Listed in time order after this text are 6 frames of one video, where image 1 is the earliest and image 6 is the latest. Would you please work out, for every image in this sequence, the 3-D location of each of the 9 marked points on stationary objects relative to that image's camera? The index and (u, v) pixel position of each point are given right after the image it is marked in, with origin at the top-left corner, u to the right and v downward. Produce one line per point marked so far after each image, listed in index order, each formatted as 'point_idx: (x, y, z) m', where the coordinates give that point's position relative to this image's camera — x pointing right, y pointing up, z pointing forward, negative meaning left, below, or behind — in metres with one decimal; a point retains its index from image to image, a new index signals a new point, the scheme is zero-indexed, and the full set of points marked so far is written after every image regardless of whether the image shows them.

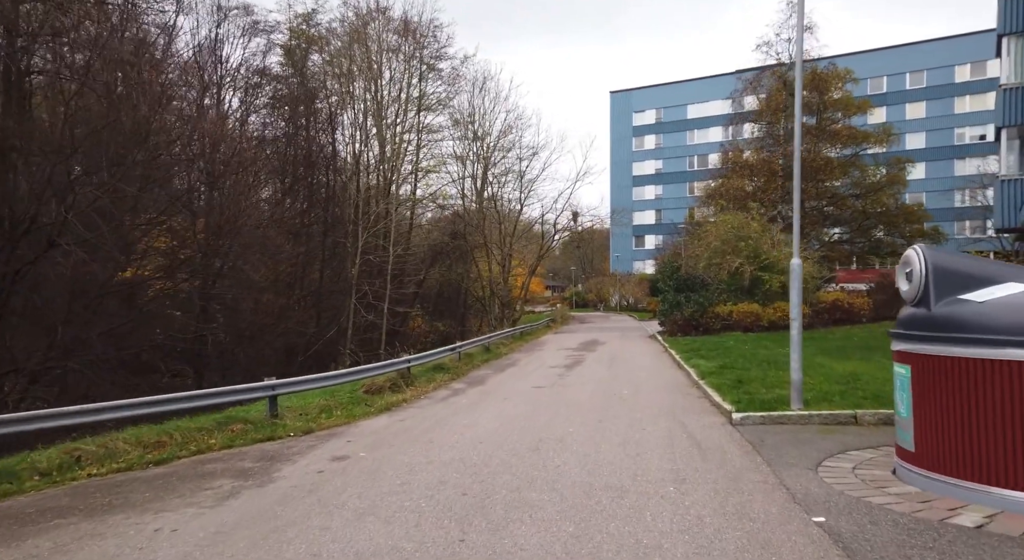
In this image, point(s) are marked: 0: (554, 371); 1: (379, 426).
0: (+0.9, -2.1, +13.8) m
1: (-1.8, -1.9, +8.2) m
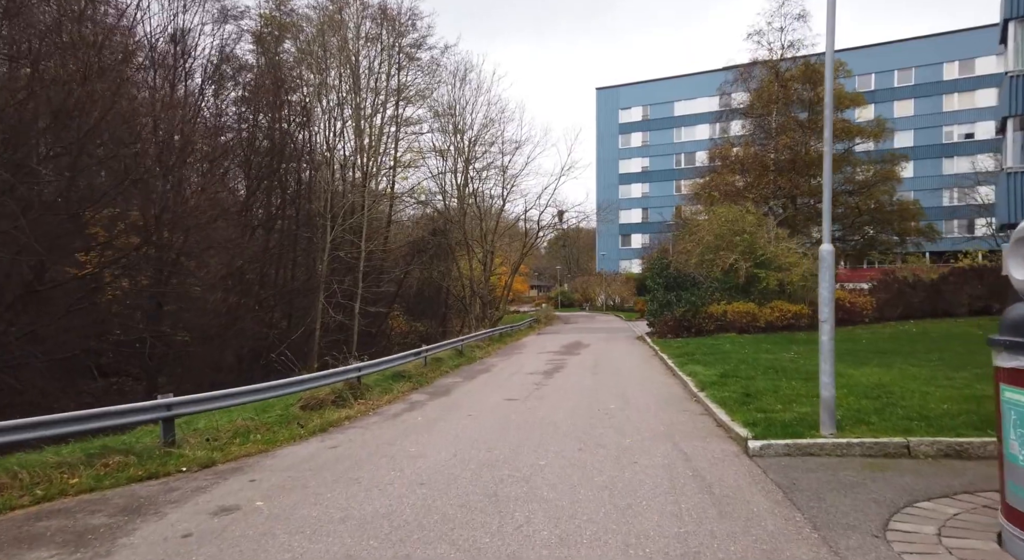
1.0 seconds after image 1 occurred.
0: (+0.4, -2.0, +12.1) m
1: (-2.2, -1.9, +6.5) m
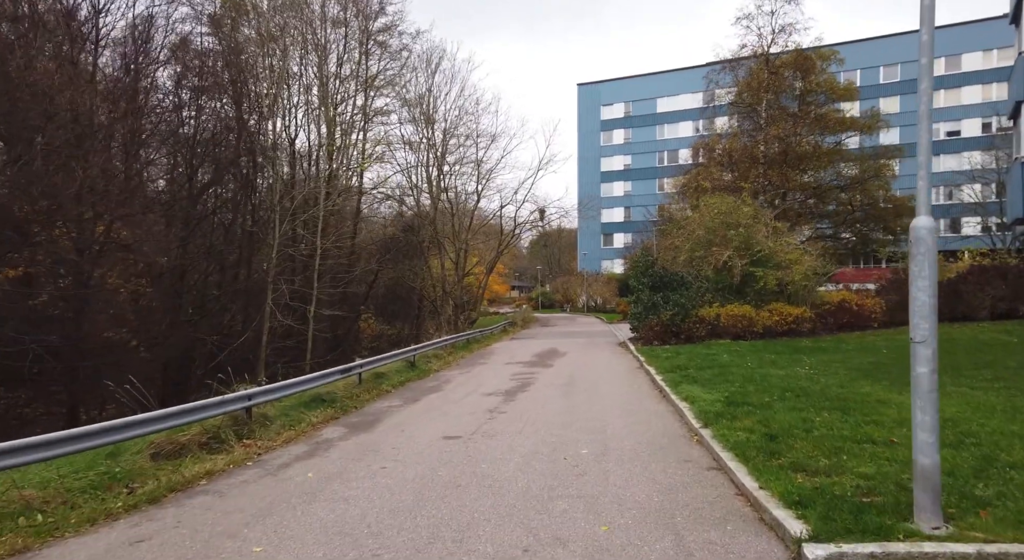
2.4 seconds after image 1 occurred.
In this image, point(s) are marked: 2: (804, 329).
0: (-0.4, -1.9, +9.7) m
1: (-2.8, -1.8, +4.1) m
2: (+8.0, -1.4, +16.9) m
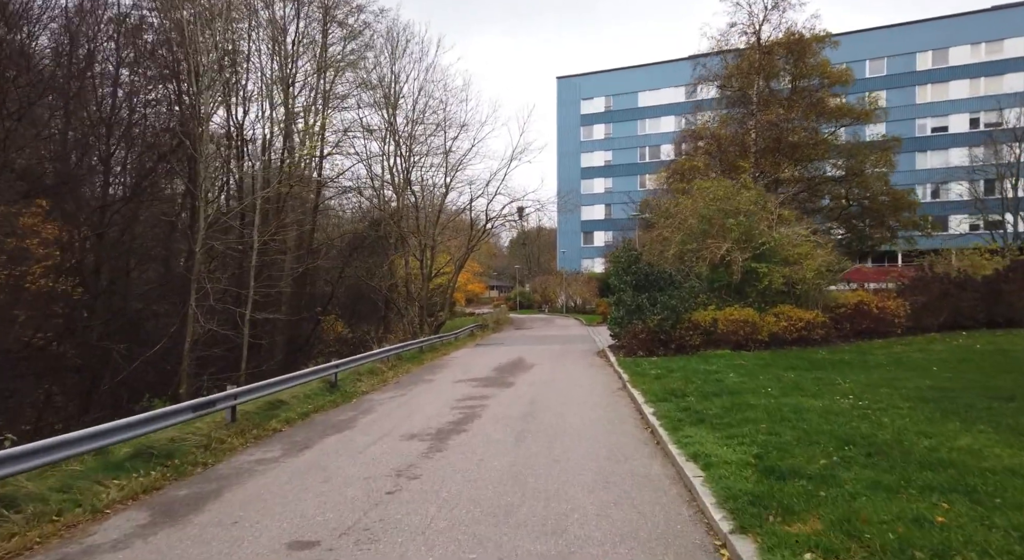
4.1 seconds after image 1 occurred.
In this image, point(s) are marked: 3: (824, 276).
0: (-1.2, -1.9, +6.7) m
1: (-3.5, -1.8, +1.0) m
2: (+7.0, -1.3, +14.2) m
3: (+7.5, +0.1, +14.7) m
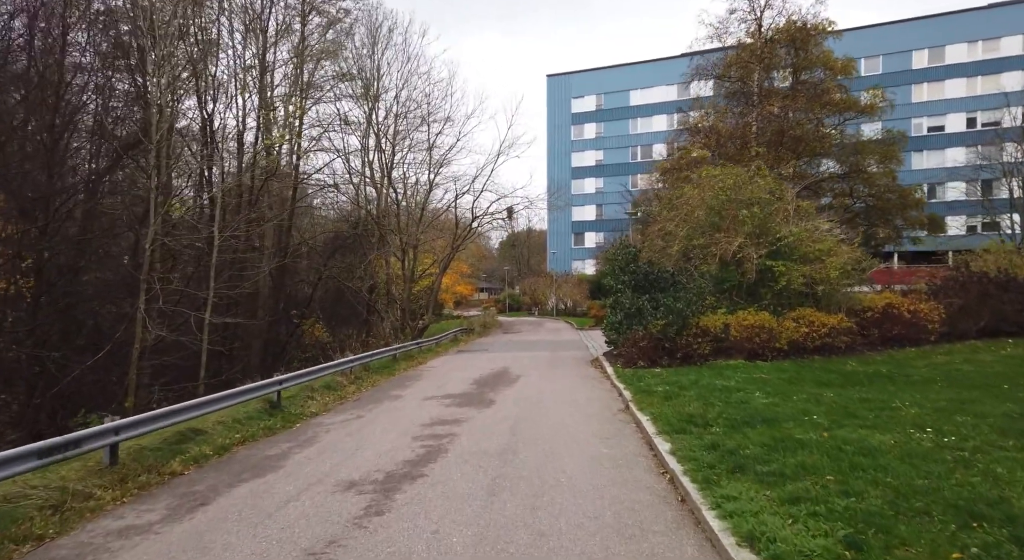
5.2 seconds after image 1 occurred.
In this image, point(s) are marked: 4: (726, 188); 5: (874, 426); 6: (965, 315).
0: (-1.4, -1.9, +4.8) m
1: (-3.6, -1.7, -1.0) m
2: (+6.7, -1.3, +12.4) m
3: (+7.1, +0.1, +12.9) m
4: (+4.7, +2.0, +13.6) m
5: (+3.6, -1.5, +6.2) m
6: (+9.6, -0.7, +13.0) m
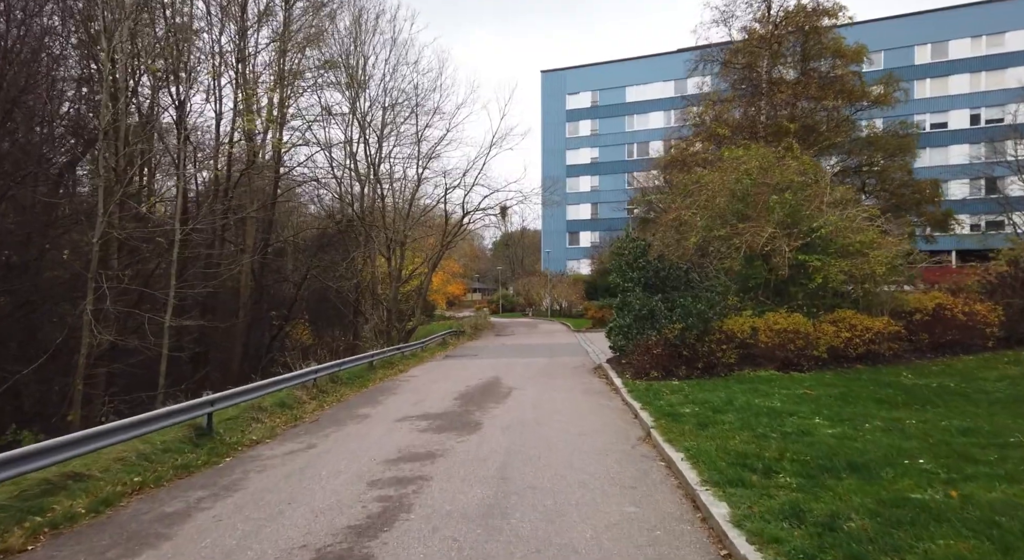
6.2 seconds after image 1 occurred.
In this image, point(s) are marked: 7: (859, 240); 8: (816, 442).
0: (-1.5, -1.8, +3.0) m
1: (-3.6, -1.6, -2.9) m
2: (+6.5, -1.3, +10.6) m
3: (+6.9, +0.2, +11.1) m
4: (+4.6, +2.1, +11.8) m
5: (+3.6, -1.4, +4.3) m
6: (+9.5, -0.7, +11.3) m
7: (+6.3, +0.7, +11.2) m
8: (+2.8, -1.5, +5.7) m
